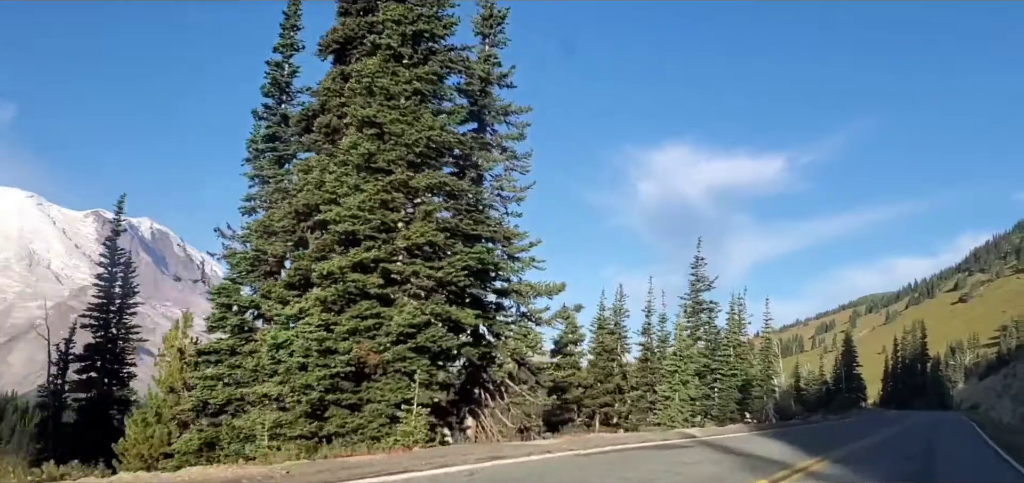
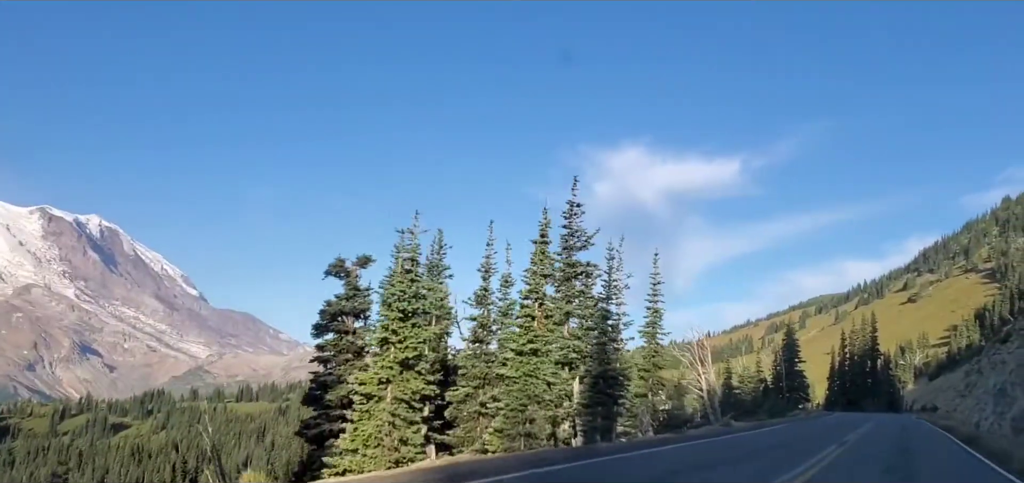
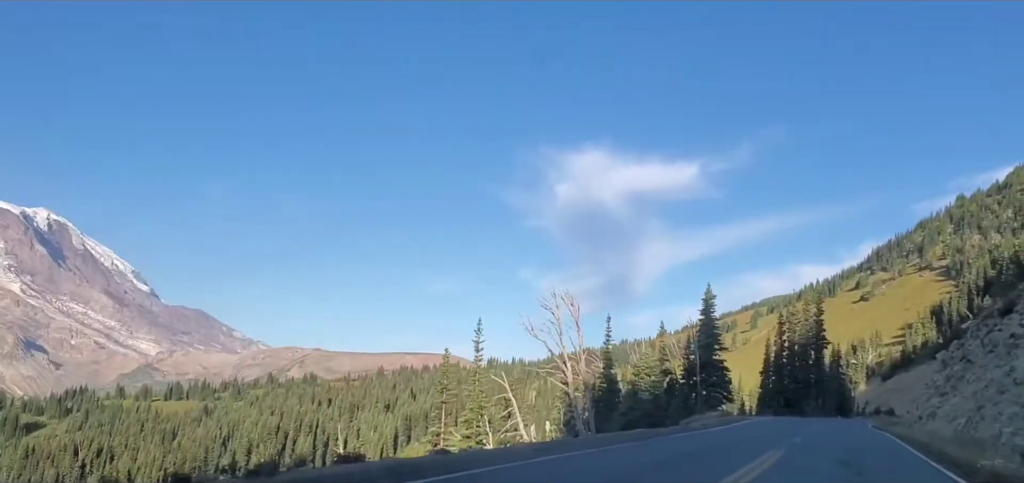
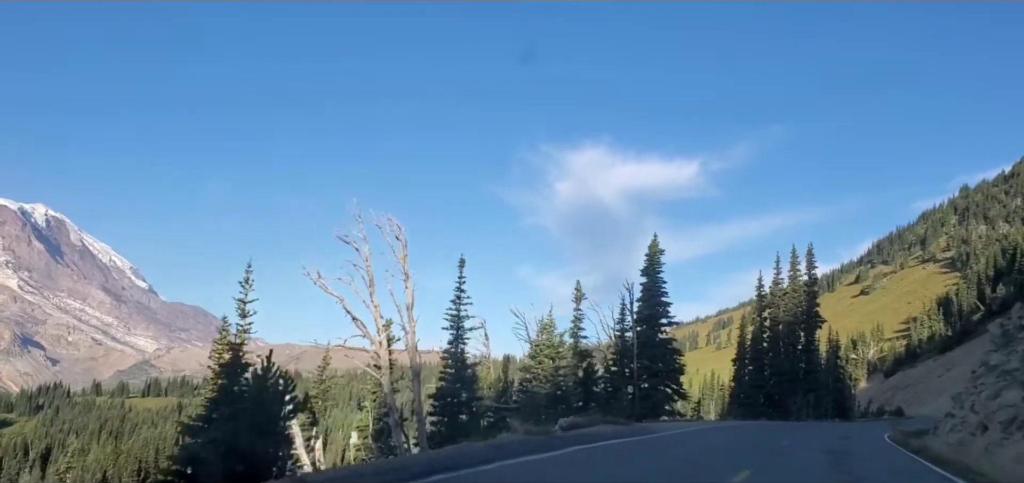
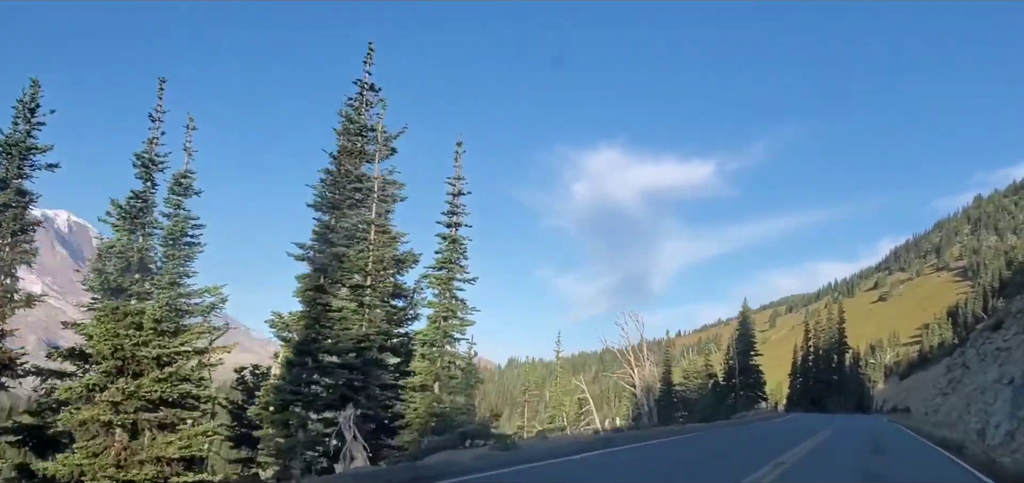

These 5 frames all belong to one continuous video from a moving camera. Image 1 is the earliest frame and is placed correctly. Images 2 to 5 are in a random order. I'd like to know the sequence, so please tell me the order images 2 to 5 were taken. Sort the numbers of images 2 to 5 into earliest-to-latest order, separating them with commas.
2, 5, 3, 4
